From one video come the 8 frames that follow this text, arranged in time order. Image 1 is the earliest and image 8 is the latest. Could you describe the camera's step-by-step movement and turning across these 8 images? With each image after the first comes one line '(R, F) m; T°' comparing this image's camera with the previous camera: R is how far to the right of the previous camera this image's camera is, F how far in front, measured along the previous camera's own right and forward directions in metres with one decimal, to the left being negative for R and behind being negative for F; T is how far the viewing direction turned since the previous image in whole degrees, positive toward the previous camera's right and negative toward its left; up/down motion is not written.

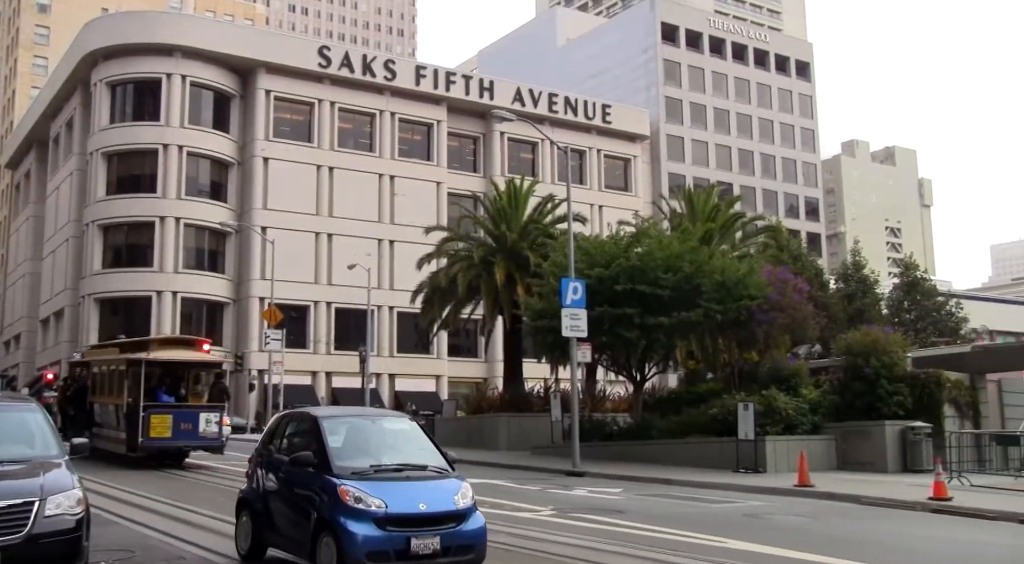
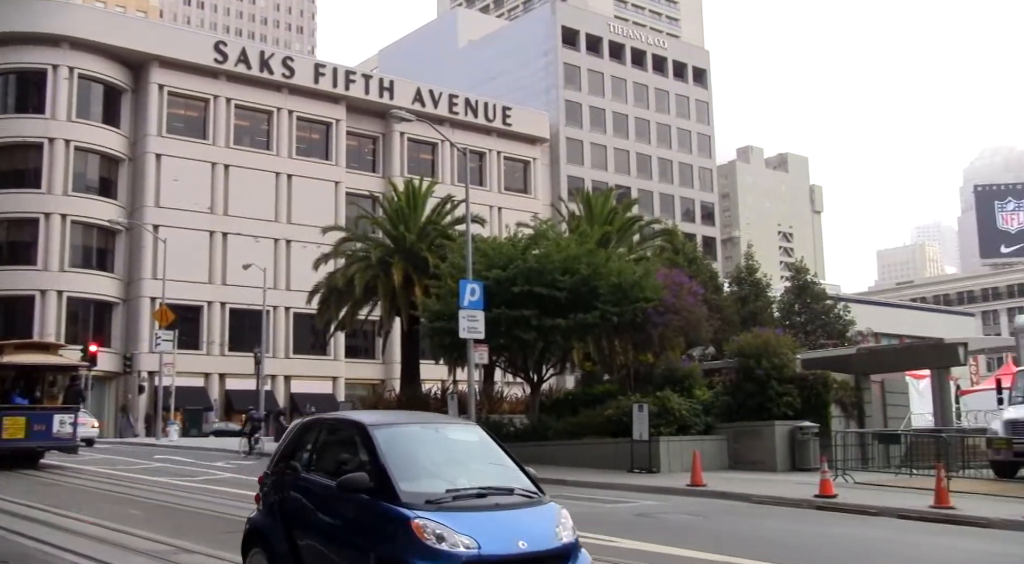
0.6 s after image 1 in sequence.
(+0.6, +0.1) m; +5°
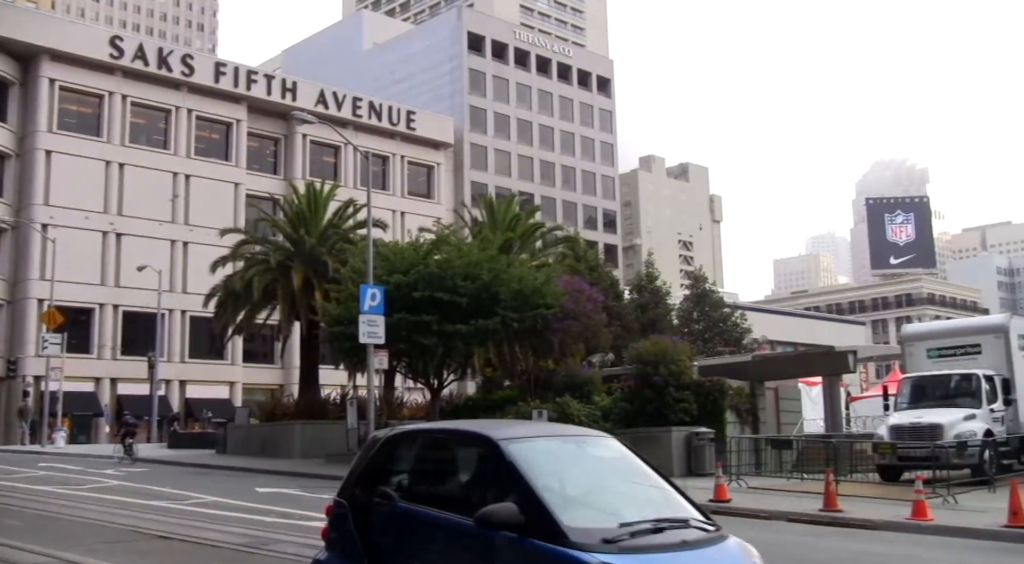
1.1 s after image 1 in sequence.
(+0.7, 0.0) m; +4°
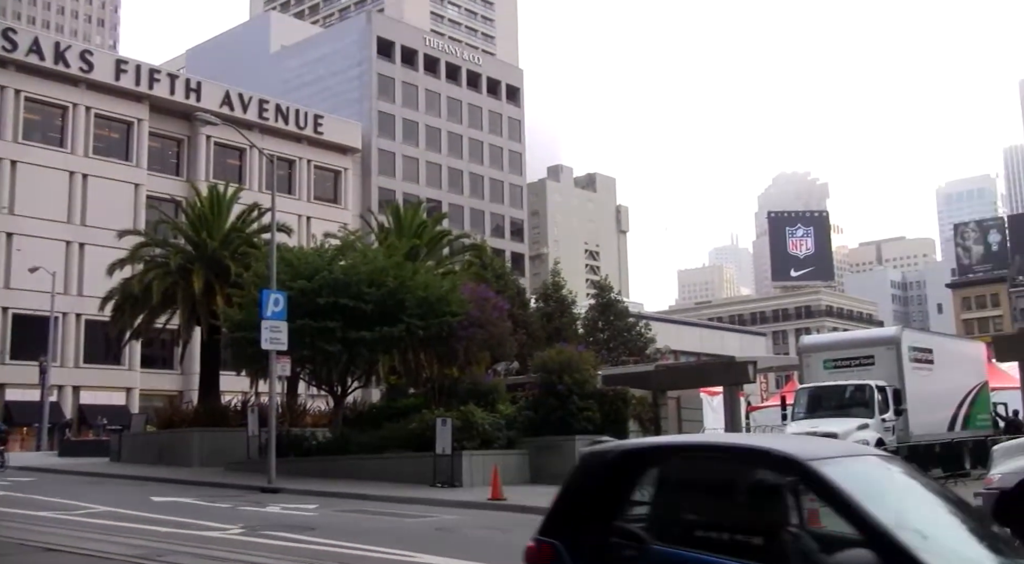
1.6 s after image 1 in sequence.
(+0.7, 0.0) m; +4°
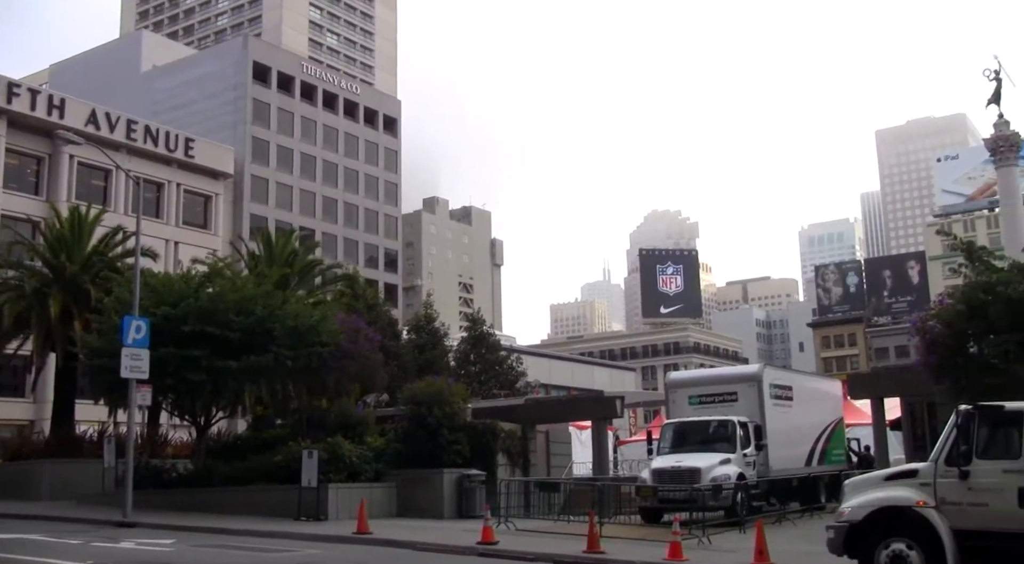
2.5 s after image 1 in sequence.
(+1.0, 0.0) m; +5°
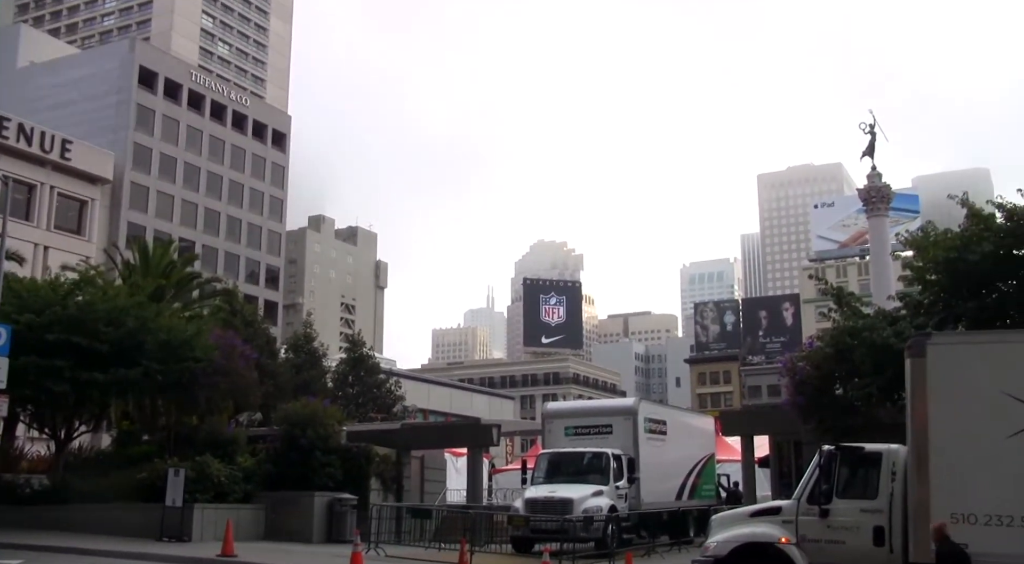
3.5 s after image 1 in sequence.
(+0.8, 0.0) m; +5°
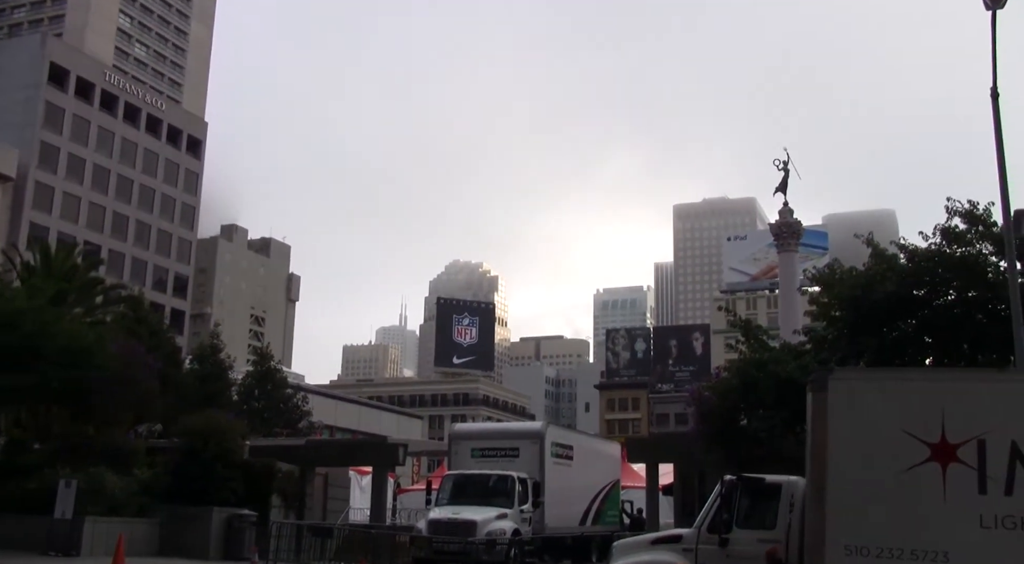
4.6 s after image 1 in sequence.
(+0.6, 0.0) m; +4°
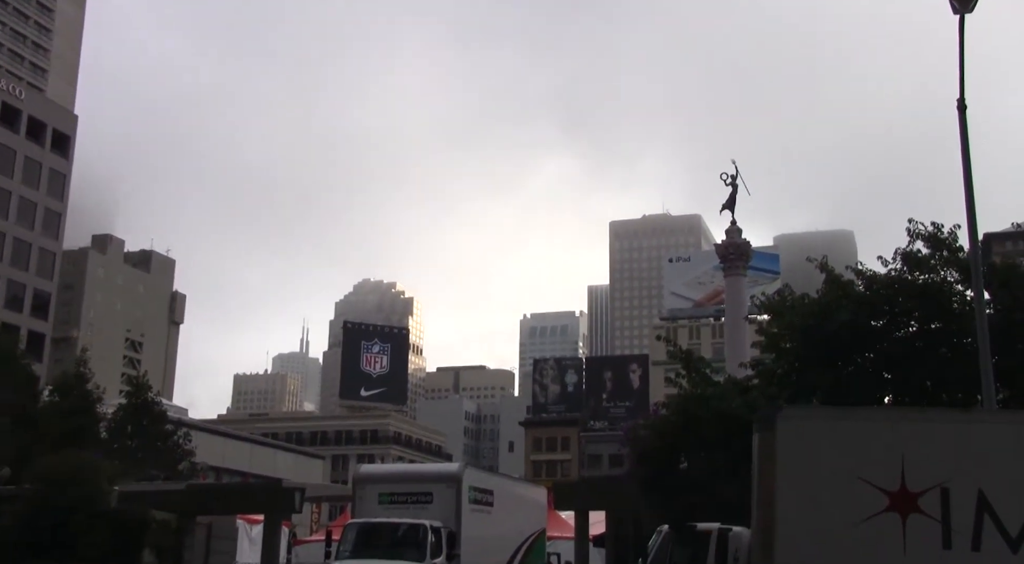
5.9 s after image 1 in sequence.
(+0.9, +3.4) m; +3°
